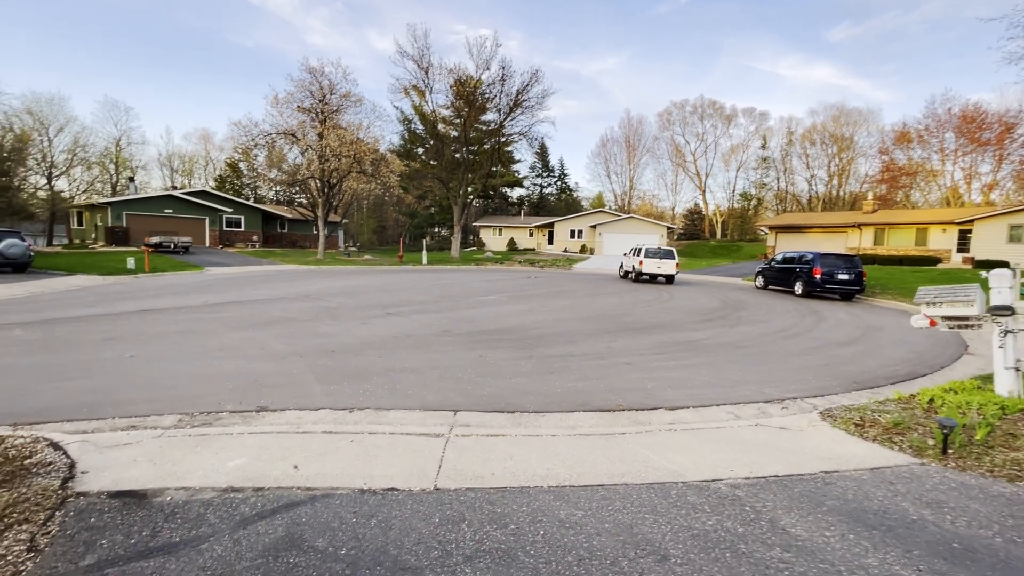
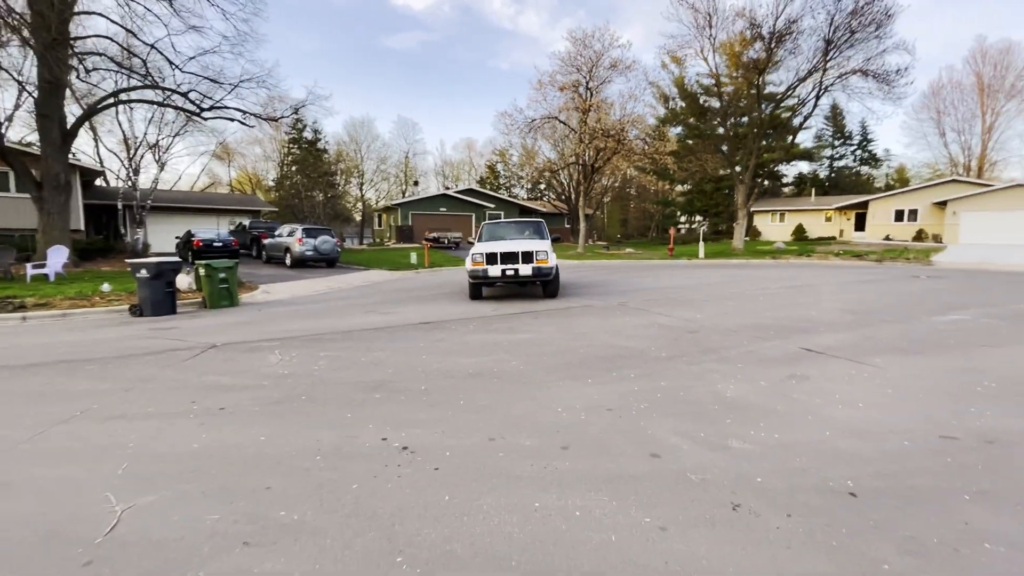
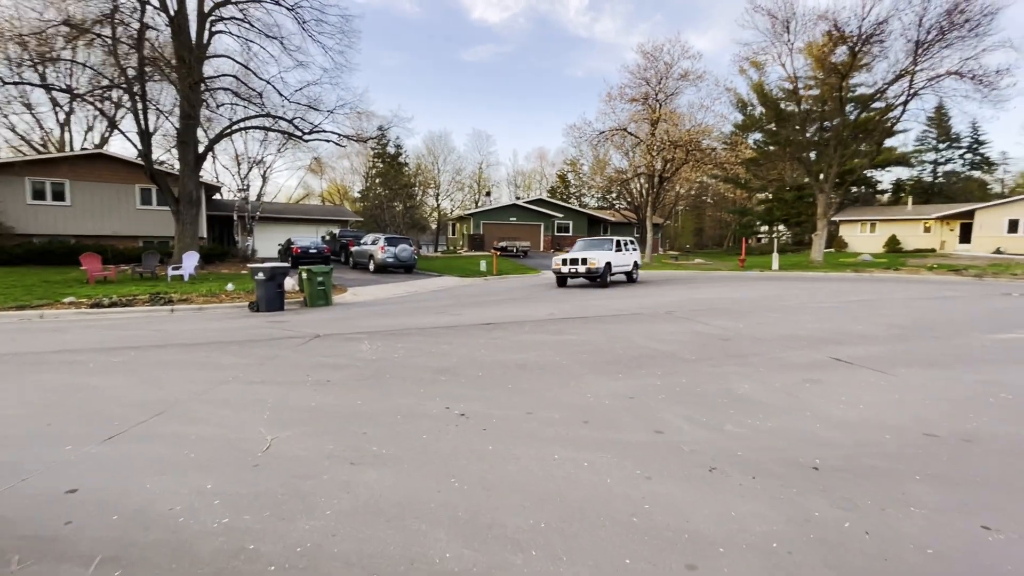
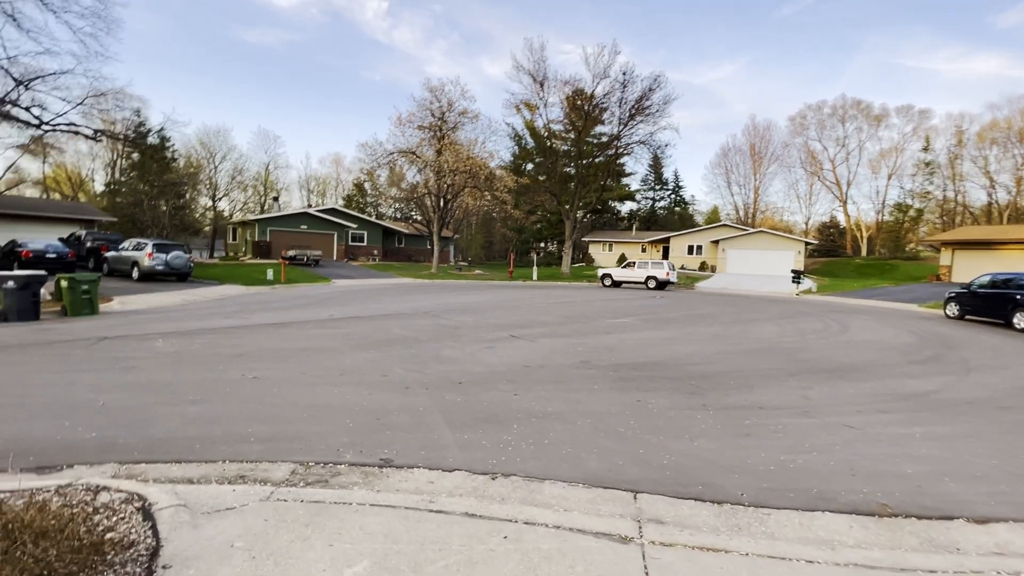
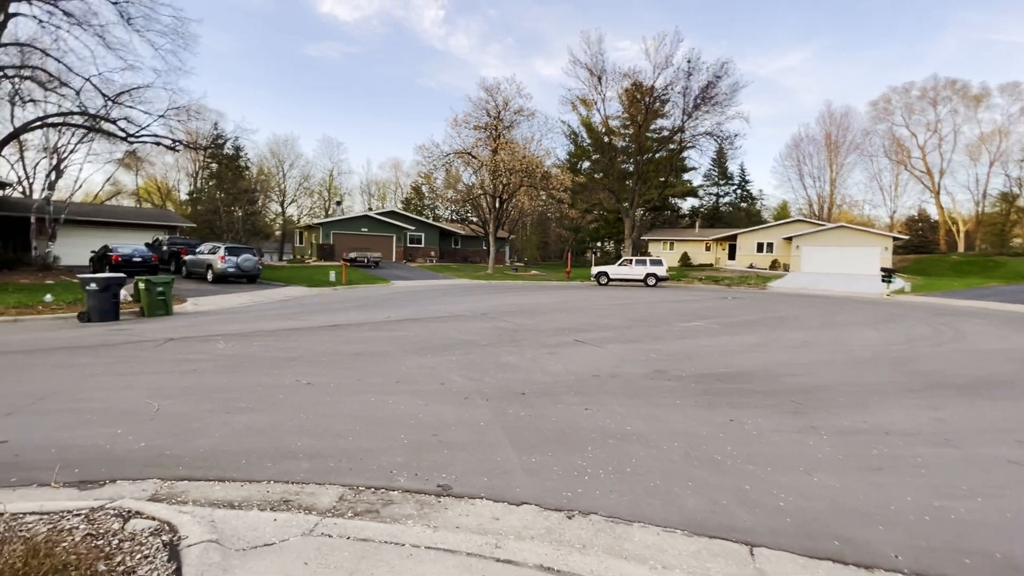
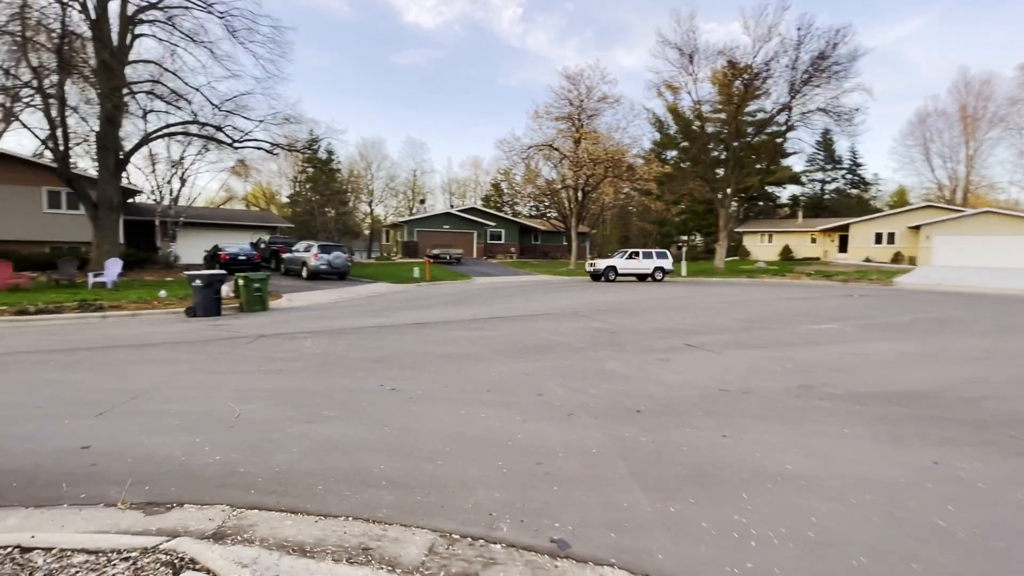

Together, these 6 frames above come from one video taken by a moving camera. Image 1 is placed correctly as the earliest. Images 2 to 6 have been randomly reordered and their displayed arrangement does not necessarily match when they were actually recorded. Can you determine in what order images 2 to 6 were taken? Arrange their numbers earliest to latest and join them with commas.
4, 5, 6, 3, 2
